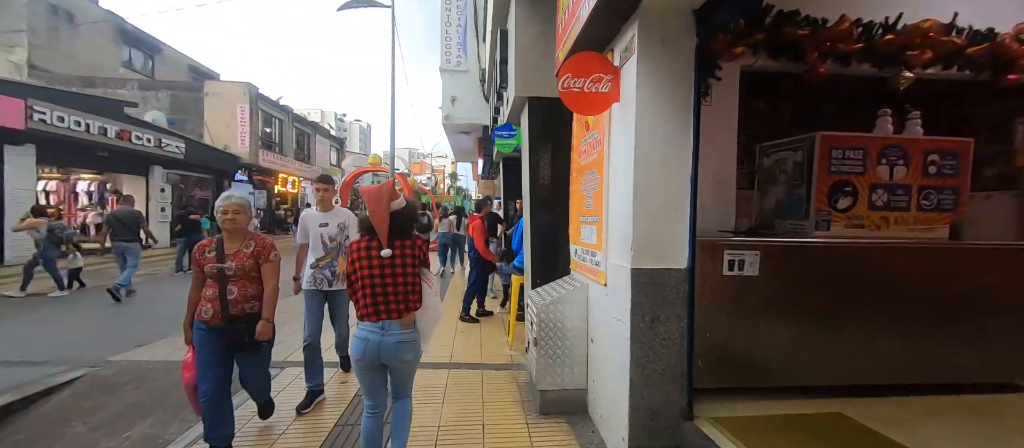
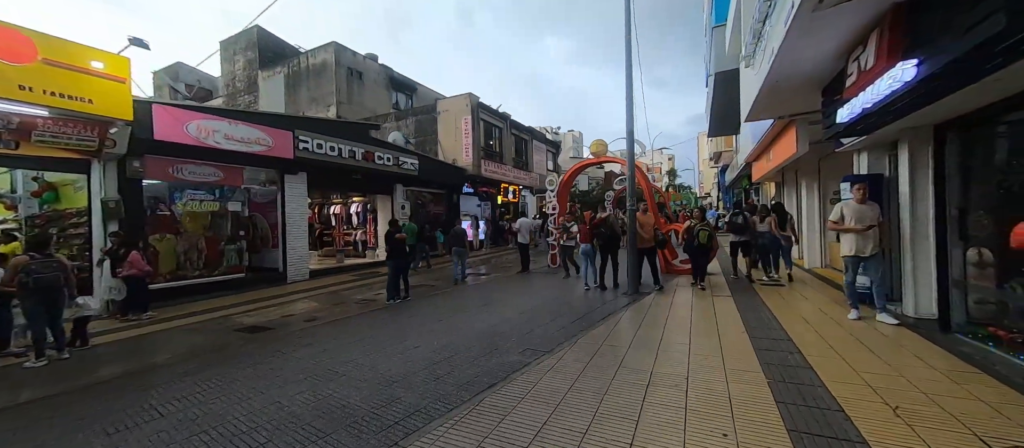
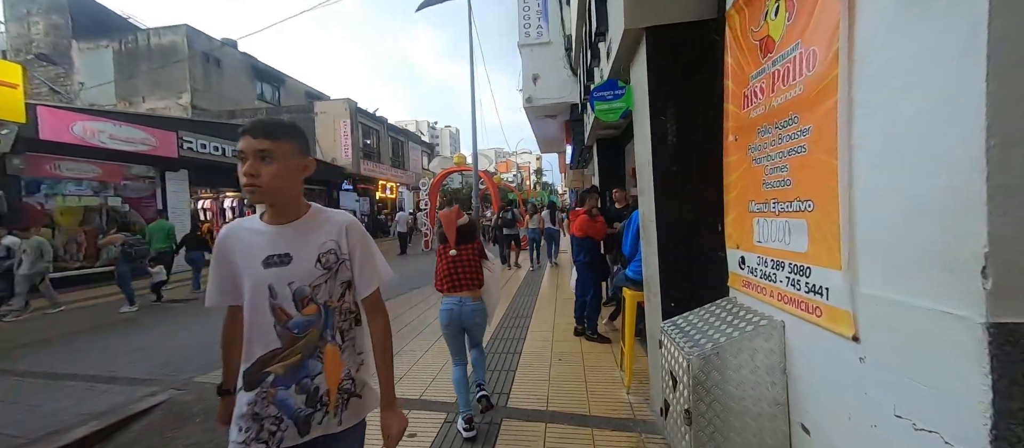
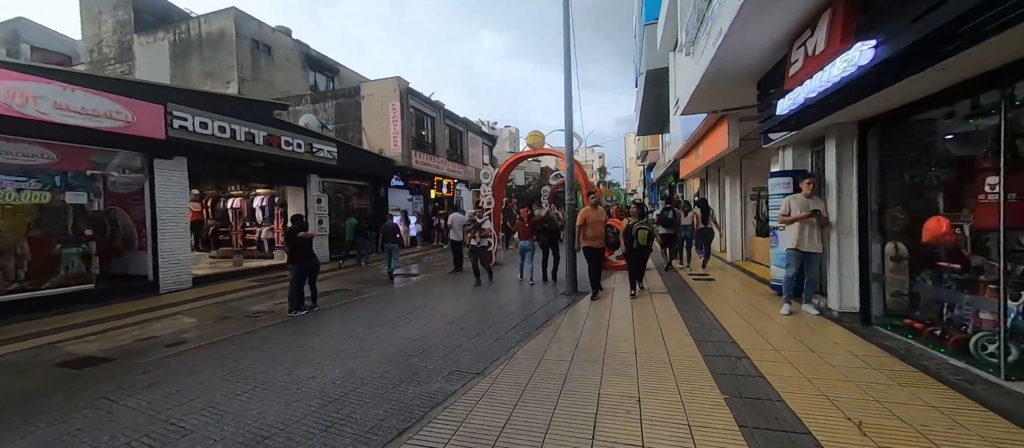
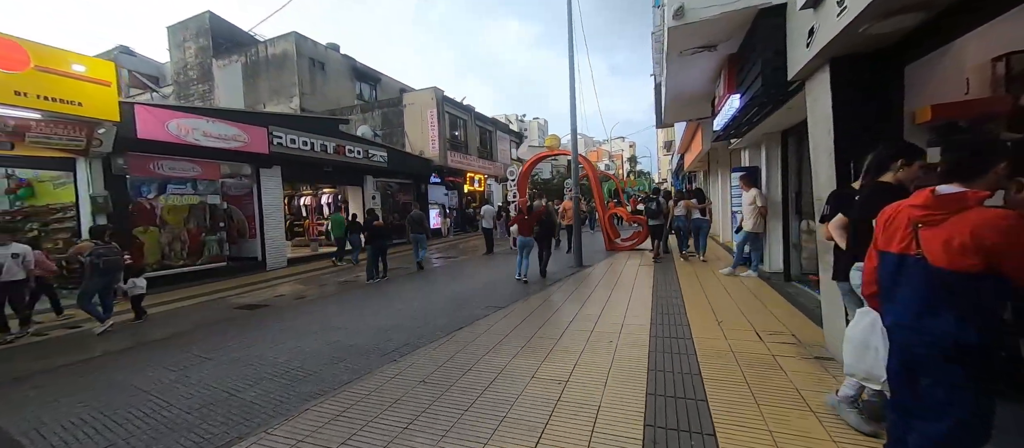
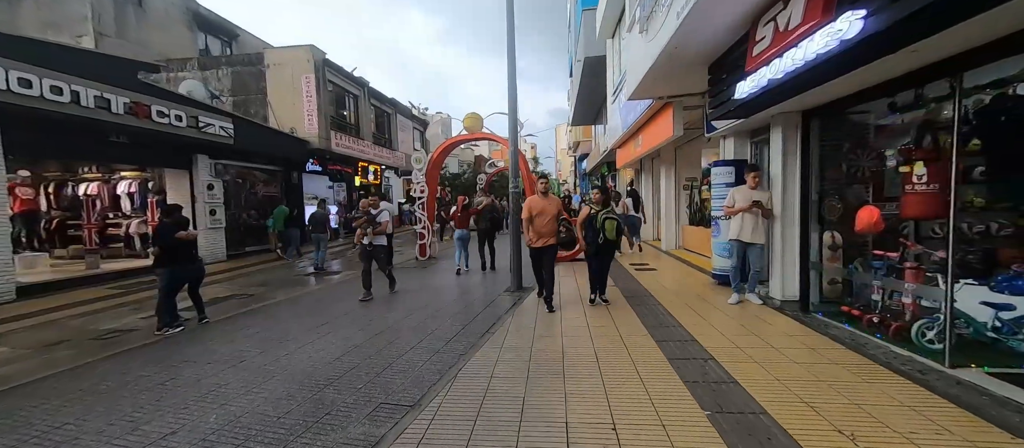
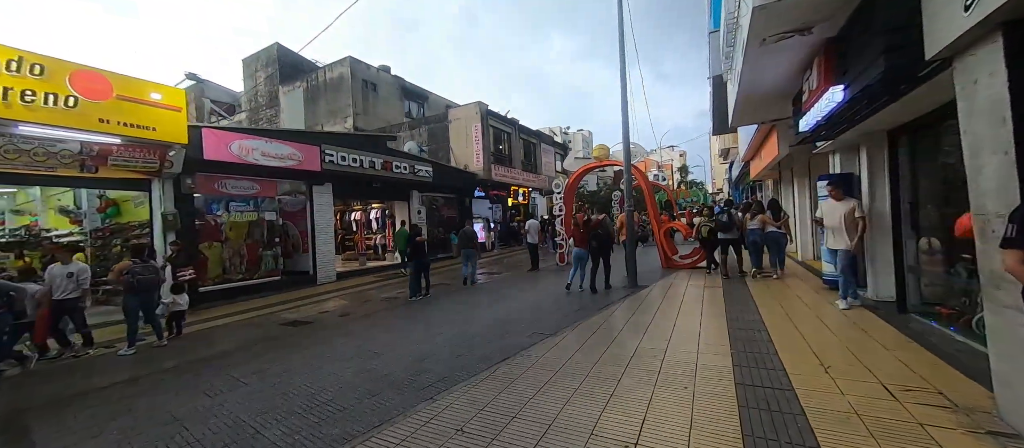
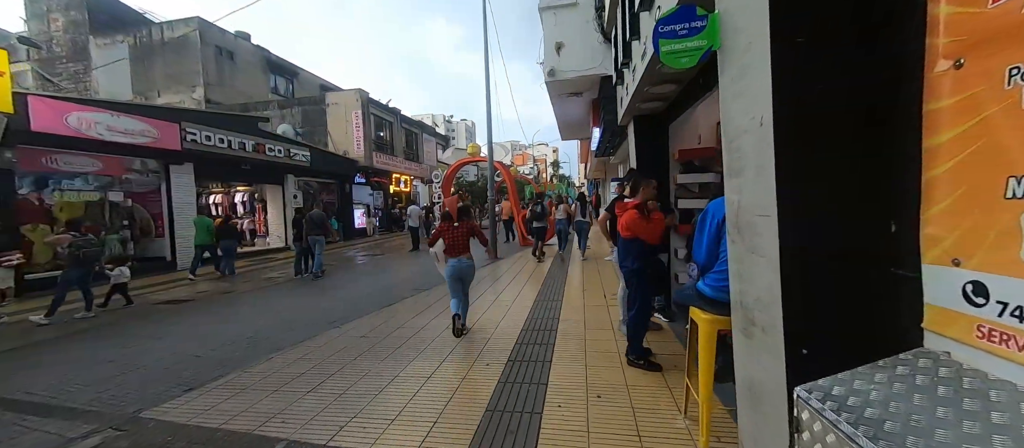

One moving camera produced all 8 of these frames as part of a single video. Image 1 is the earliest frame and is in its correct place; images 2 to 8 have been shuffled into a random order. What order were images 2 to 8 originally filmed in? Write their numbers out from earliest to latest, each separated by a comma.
3, 8, 5, 7, 2, 4, 6
